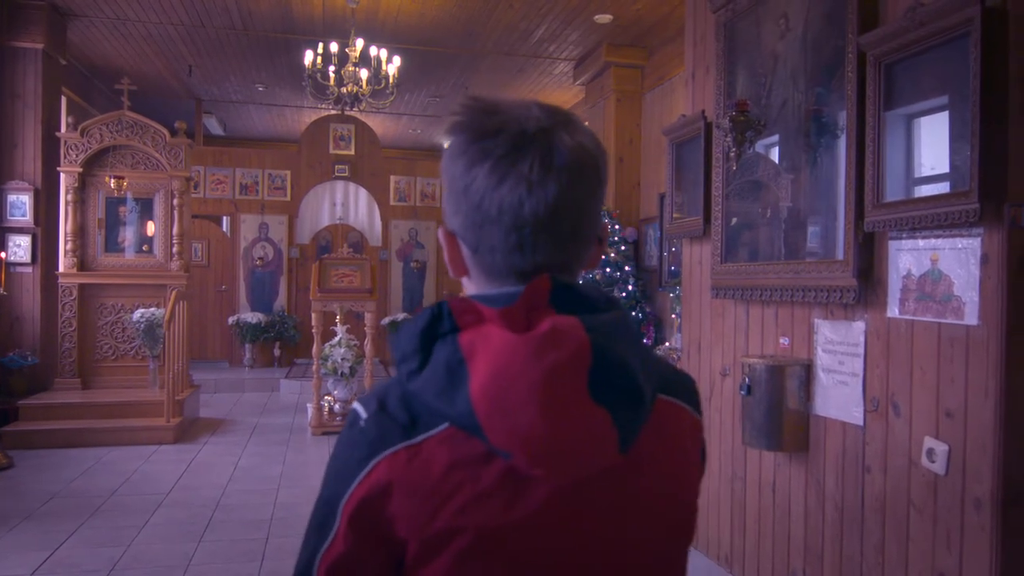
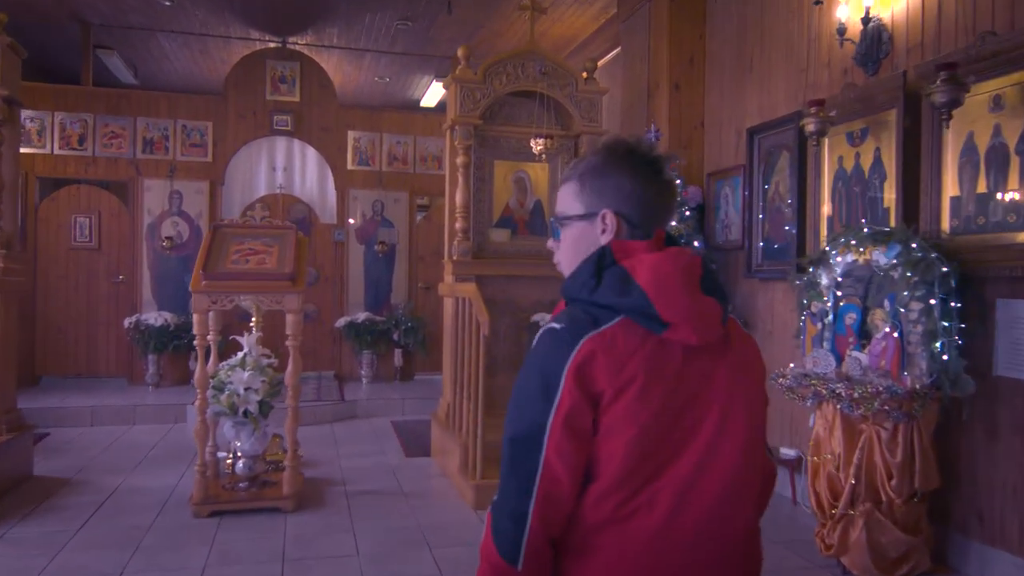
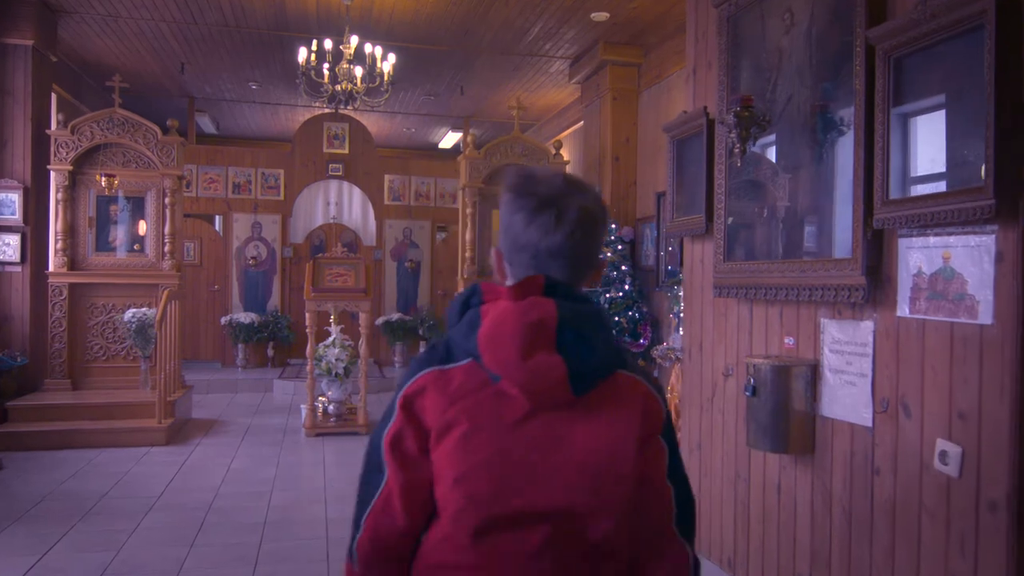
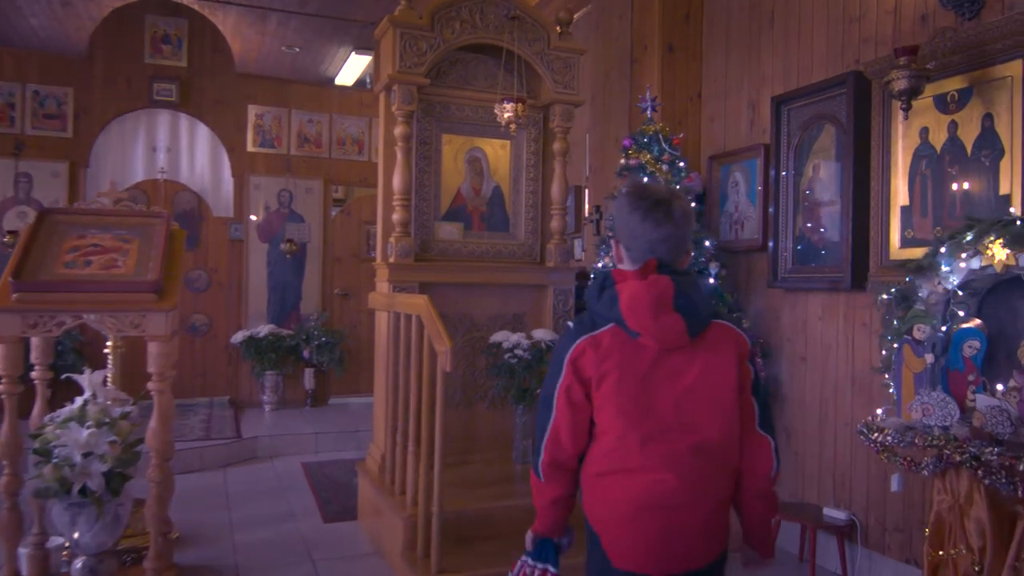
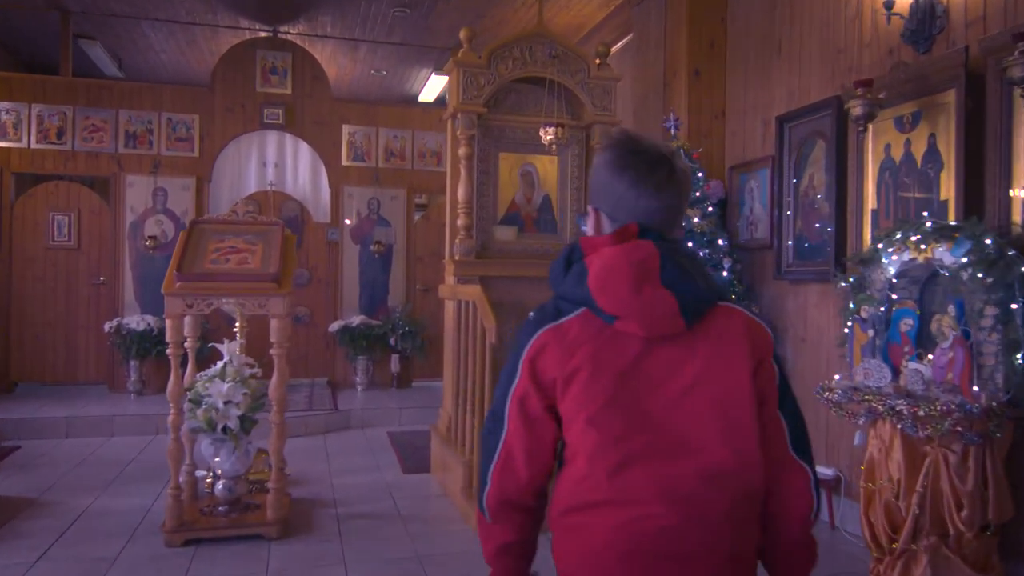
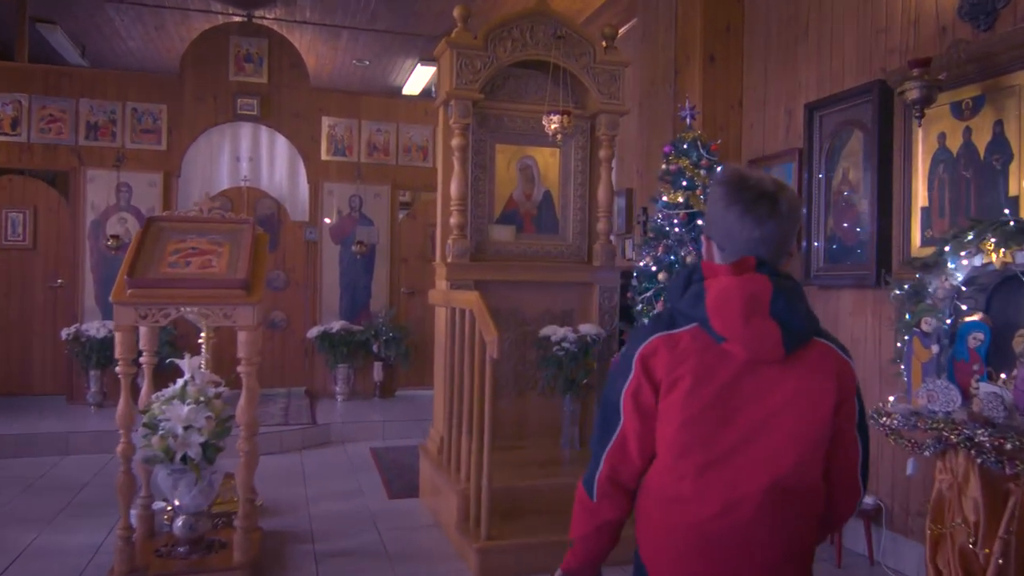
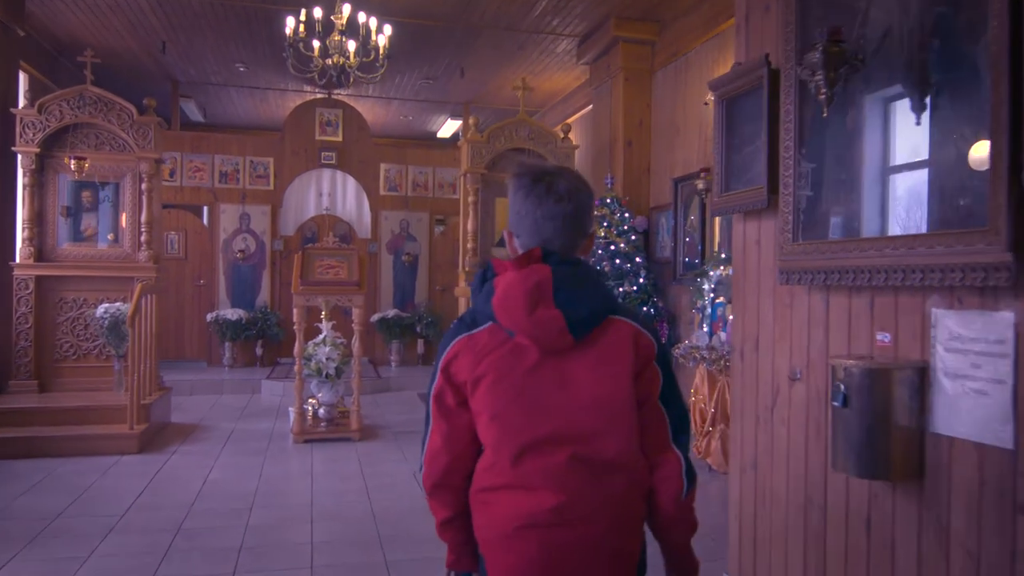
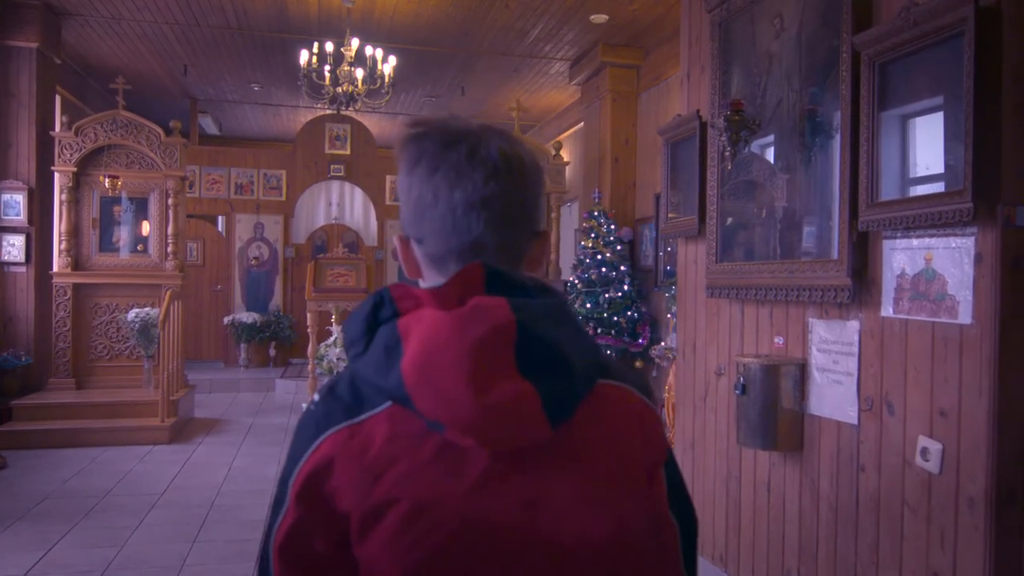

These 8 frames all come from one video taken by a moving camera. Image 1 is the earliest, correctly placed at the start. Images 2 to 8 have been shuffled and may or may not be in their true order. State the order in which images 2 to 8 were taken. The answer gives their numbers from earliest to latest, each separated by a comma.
8, 3, 7, 2, 5, 6, 4
